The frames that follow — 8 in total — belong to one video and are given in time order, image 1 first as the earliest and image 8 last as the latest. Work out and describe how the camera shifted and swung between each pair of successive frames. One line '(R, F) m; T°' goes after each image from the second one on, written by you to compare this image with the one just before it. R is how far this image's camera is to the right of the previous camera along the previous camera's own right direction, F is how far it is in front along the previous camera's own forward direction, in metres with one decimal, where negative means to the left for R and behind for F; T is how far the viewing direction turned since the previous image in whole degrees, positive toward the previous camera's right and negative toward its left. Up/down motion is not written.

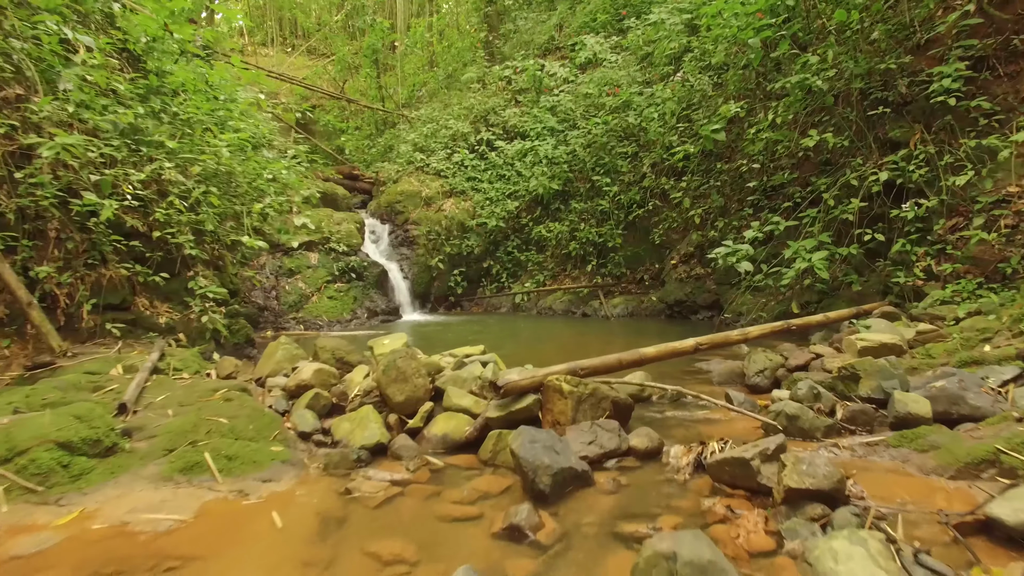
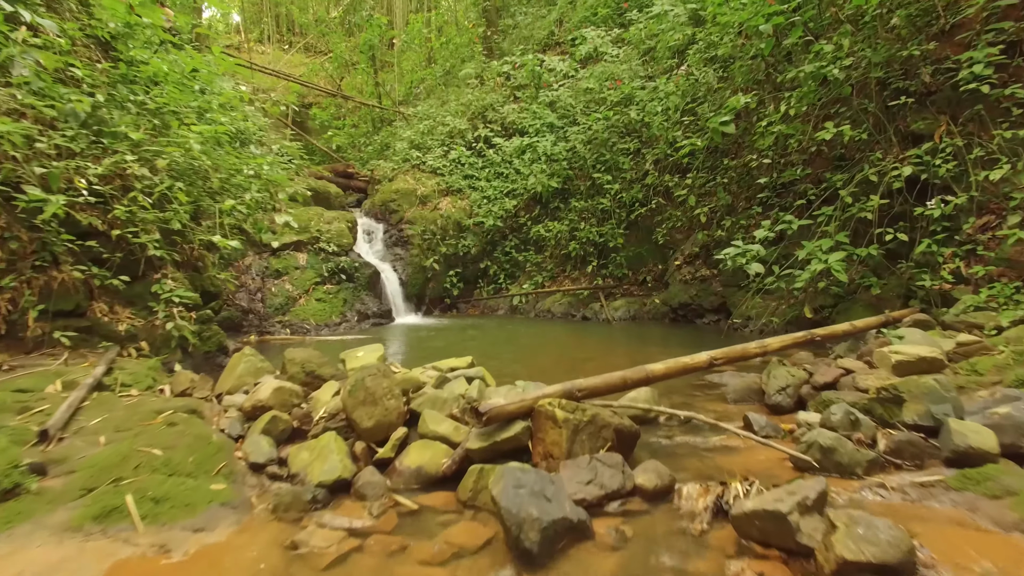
(0.0, +0.3) m; 0°
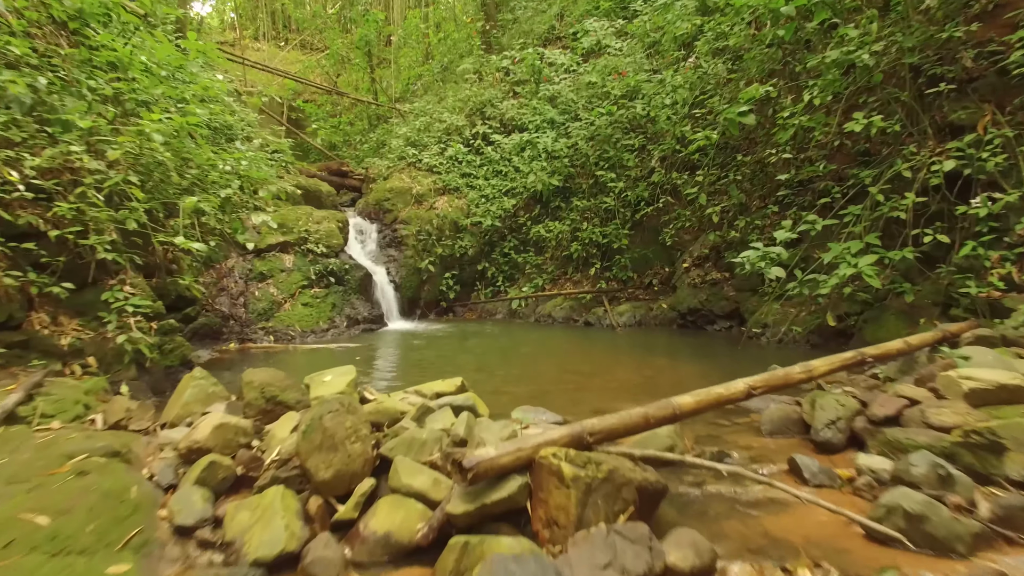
(0.0, +0.4) m; 0°
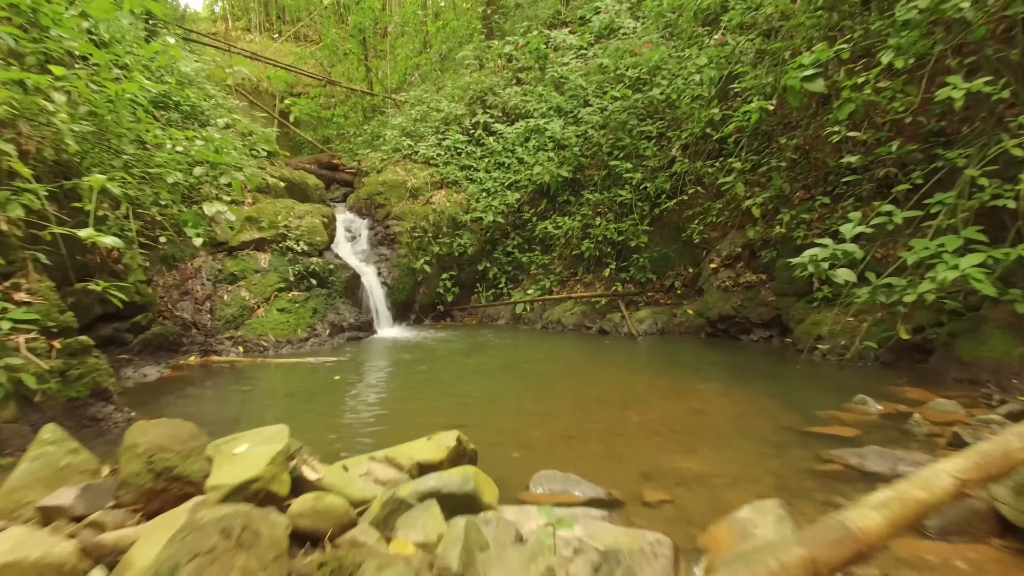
(-0.1, +0.8) m; 0°
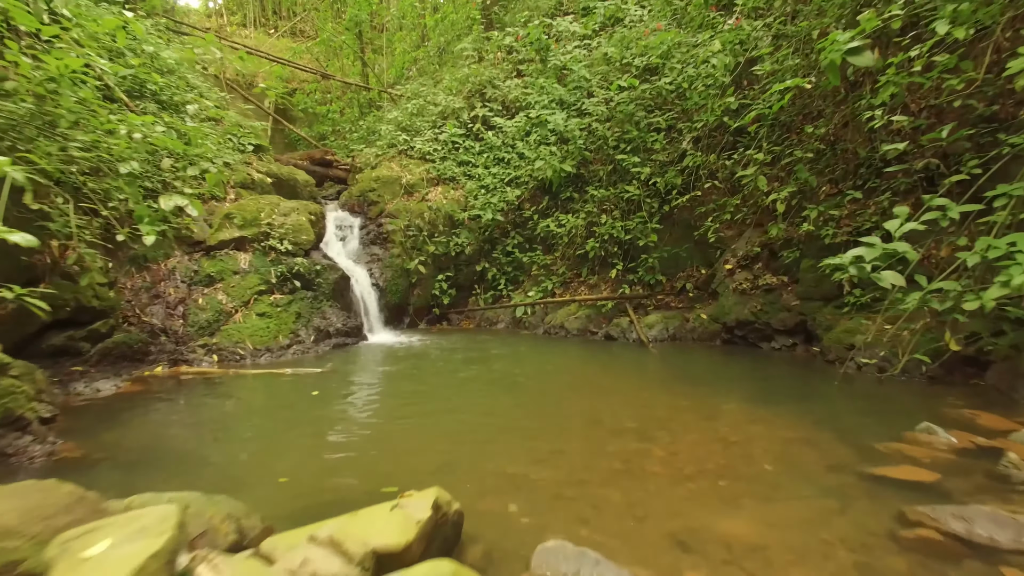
(0.0, +0.5) m; 0°
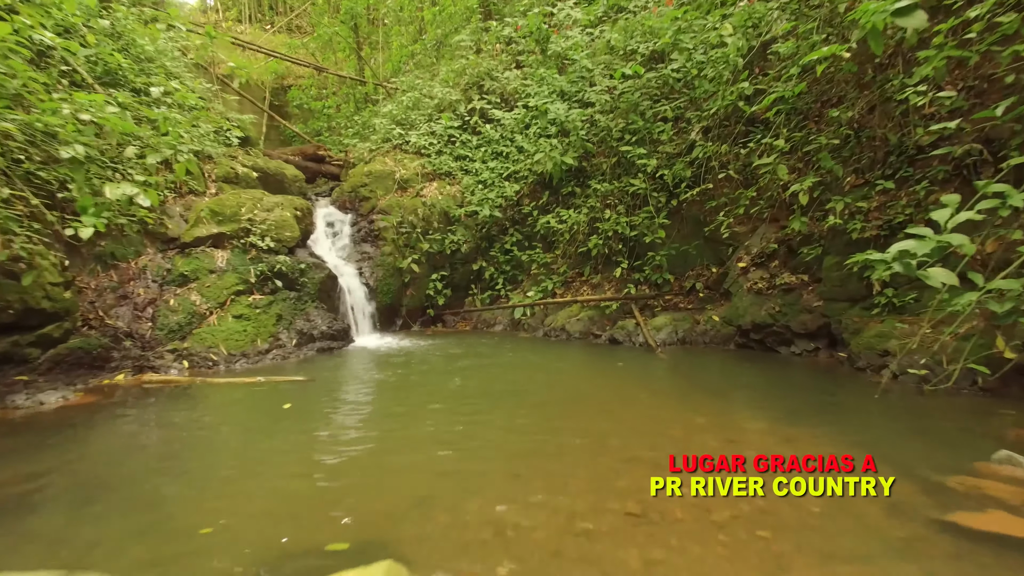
(0.0, +0.4) m; 0°
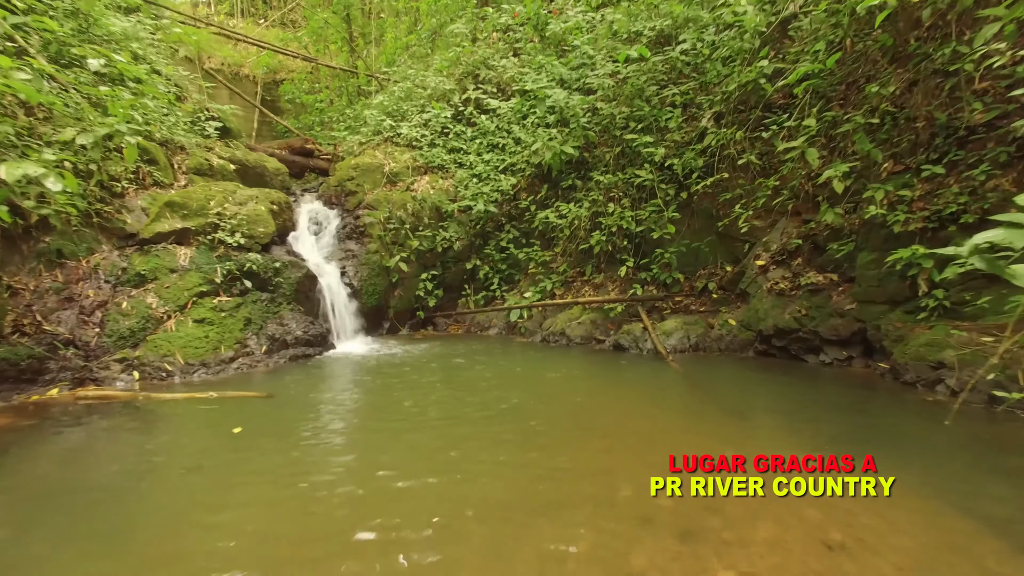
(+0.1, +0.5) m; 0°
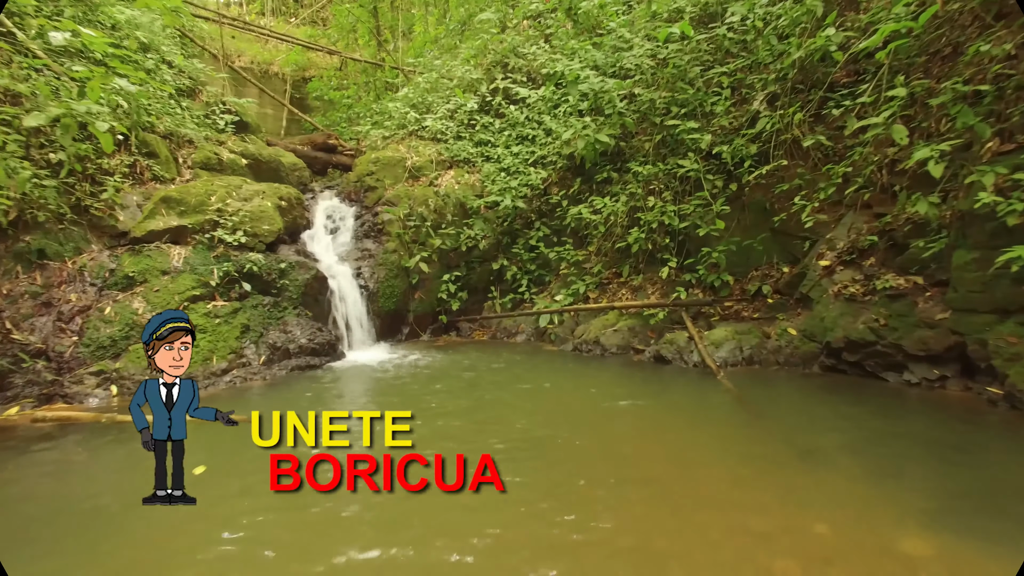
(+0.1, +0.6) m; -3°
